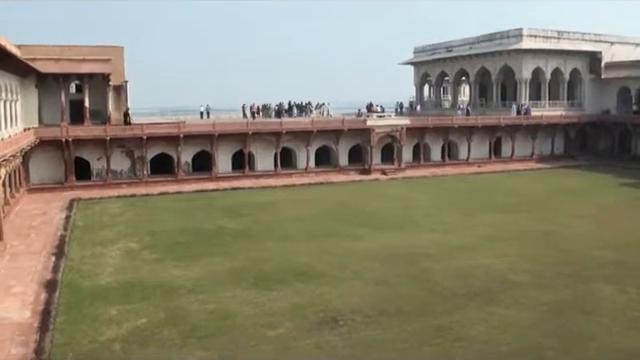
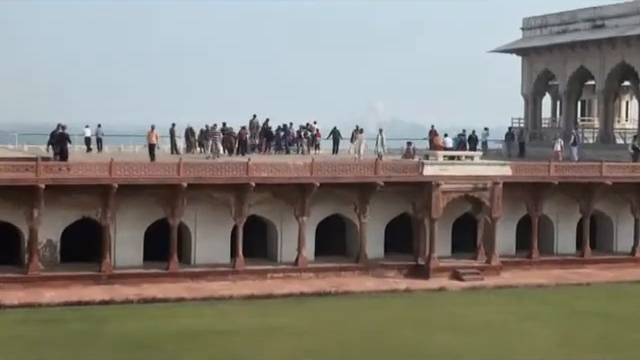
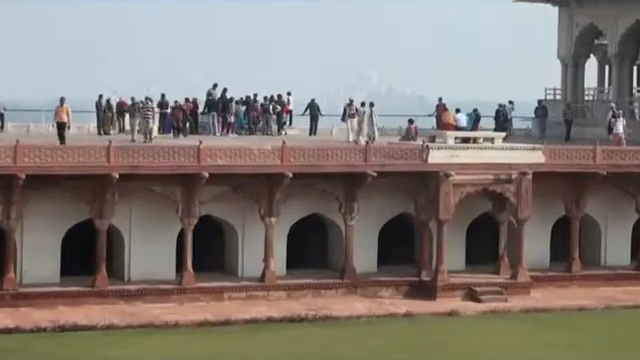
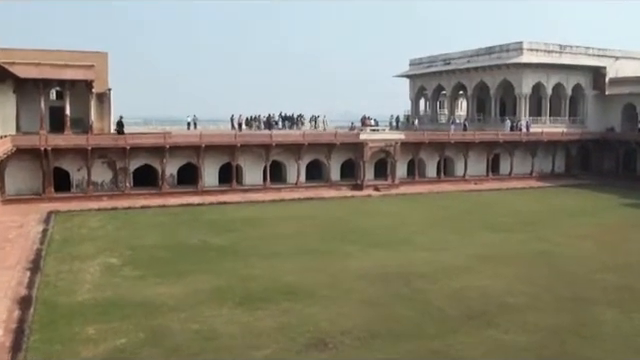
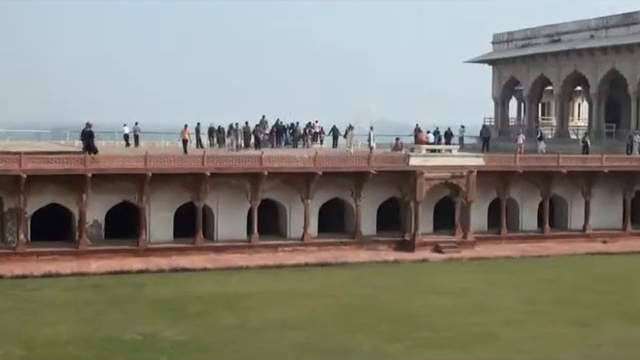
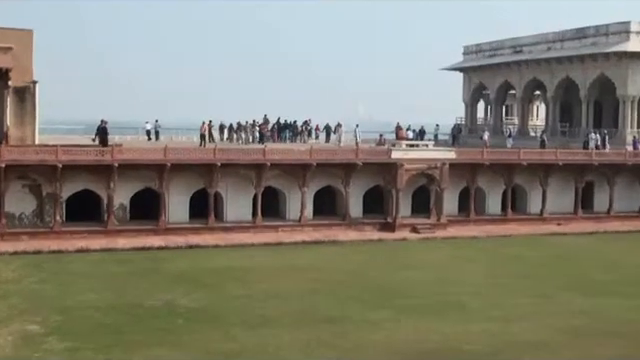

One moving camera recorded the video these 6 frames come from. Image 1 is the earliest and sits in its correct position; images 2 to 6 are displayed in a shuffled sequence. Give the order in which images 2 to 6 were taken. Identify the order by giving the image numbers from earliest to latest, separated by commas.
4, 6, 5, 2, 3
